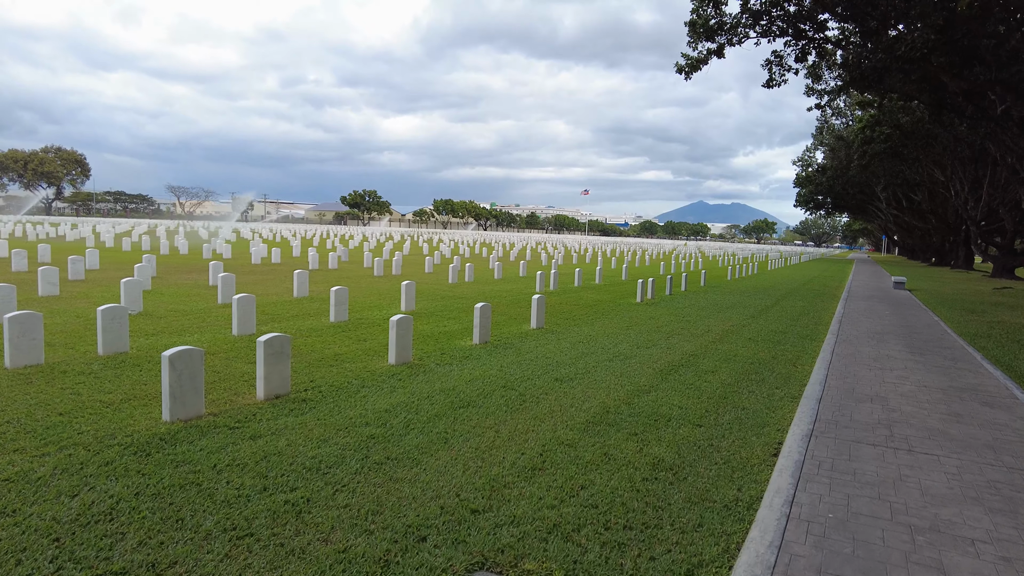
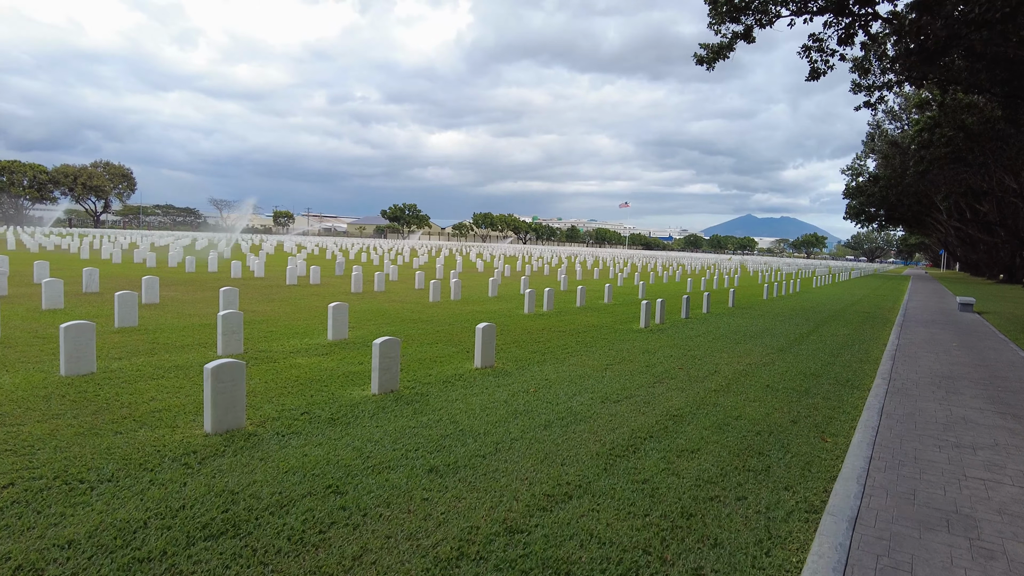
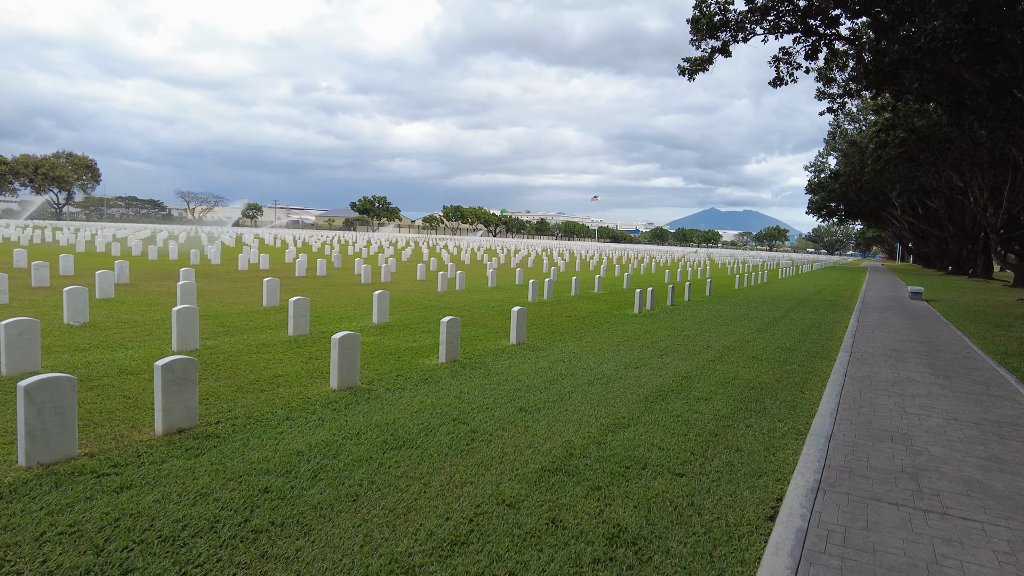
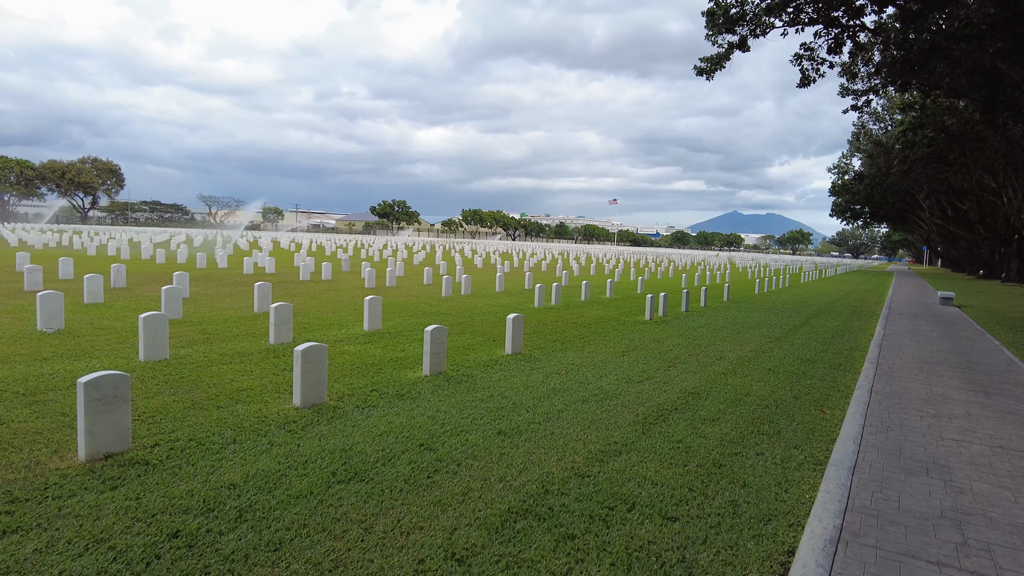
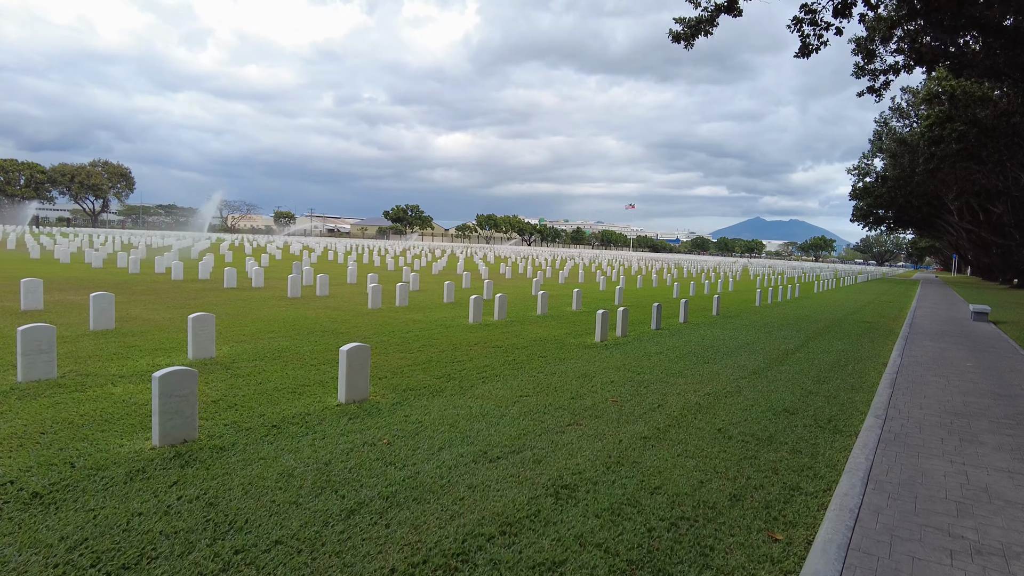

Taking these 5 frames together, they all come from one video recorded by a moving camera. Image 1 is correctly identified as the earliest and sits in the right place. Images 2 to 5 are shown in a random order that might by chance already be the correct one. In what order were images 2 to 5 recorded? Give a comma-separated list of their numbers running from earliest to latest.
3, 4, 2, 5
